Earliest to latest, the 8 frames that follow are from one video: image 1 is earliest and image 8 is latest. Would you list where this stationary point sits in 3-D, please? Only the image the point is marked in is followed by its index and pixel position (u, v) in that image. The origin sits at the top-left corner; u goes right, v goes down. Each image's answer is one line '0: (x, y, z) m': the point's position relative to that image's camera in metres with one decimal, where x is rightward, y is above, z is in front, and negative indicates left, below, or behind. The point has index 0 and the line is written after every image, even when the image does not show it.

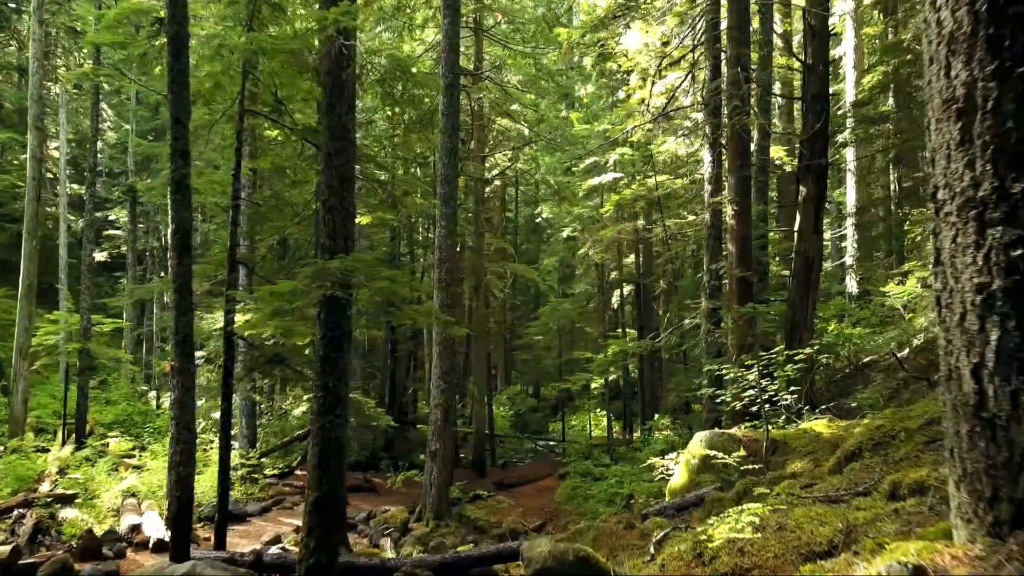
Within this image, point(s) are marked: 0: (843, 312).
0: (+7.3, -0.5, +17.0) m
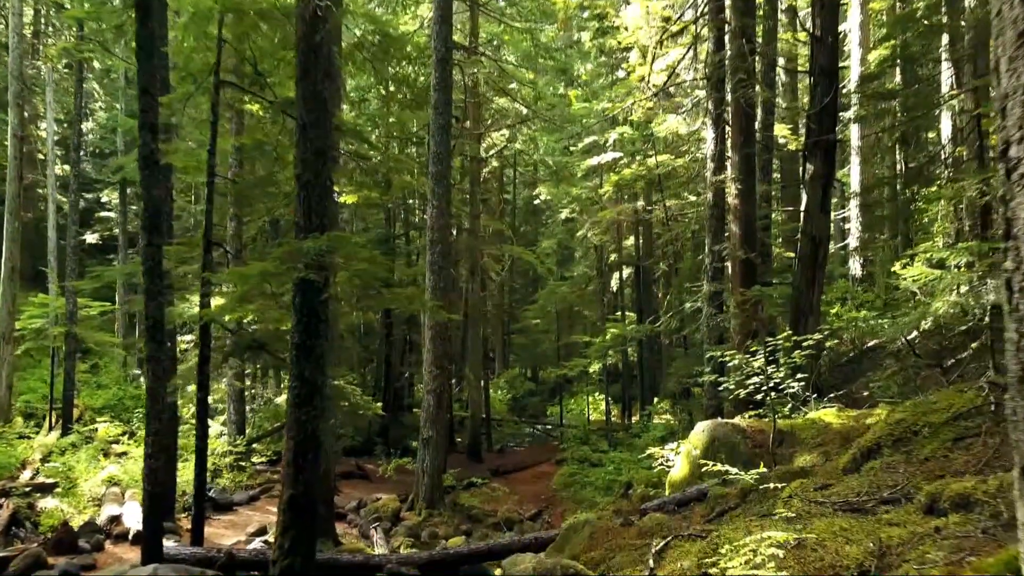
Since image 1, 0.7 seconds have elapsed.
0: (+7.2, -0.2, +16.6) m
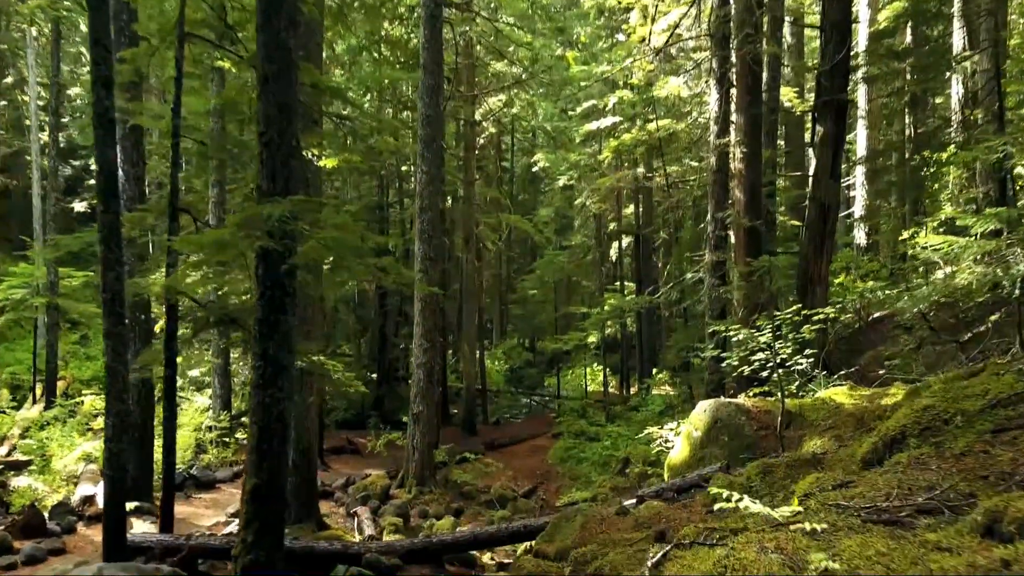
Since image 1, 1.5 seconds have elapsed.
0: (+7.1, +0.5, +16.1) m
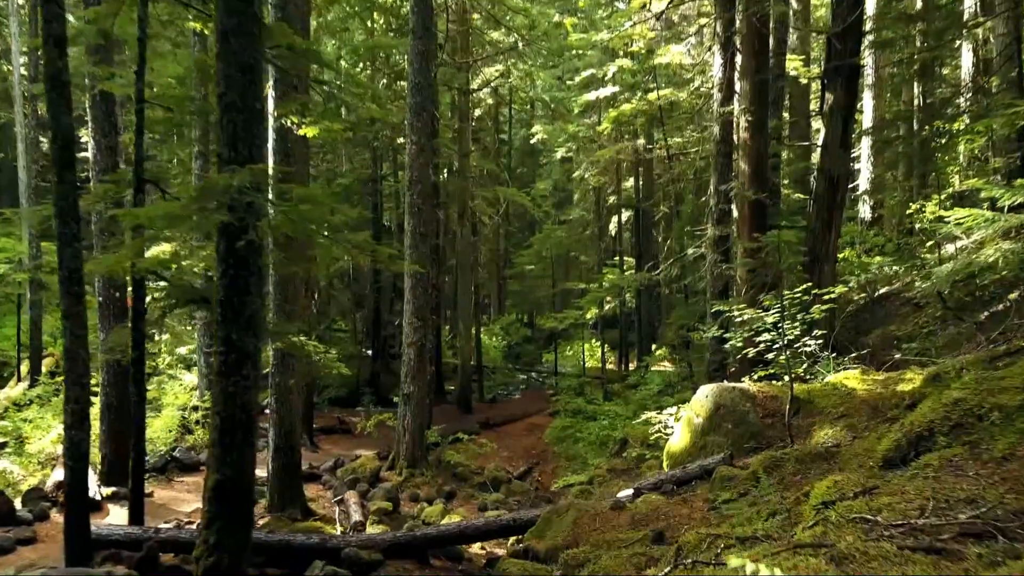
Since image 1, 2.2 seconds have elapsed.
0: (+7.0, +1.0, +15.6) m
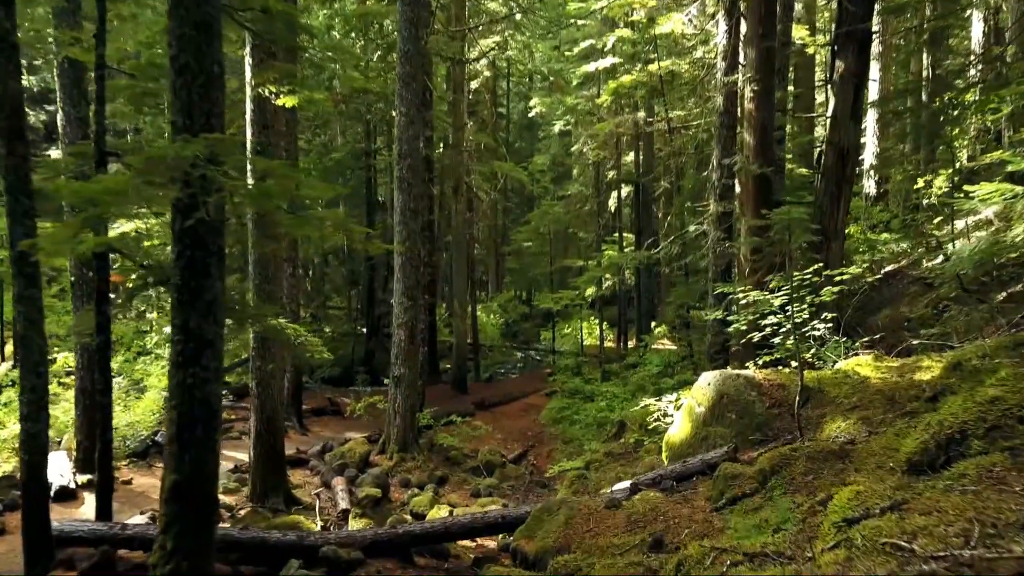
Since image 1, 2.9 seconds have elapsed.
0: (+6.9, +1.4, +15.2) m
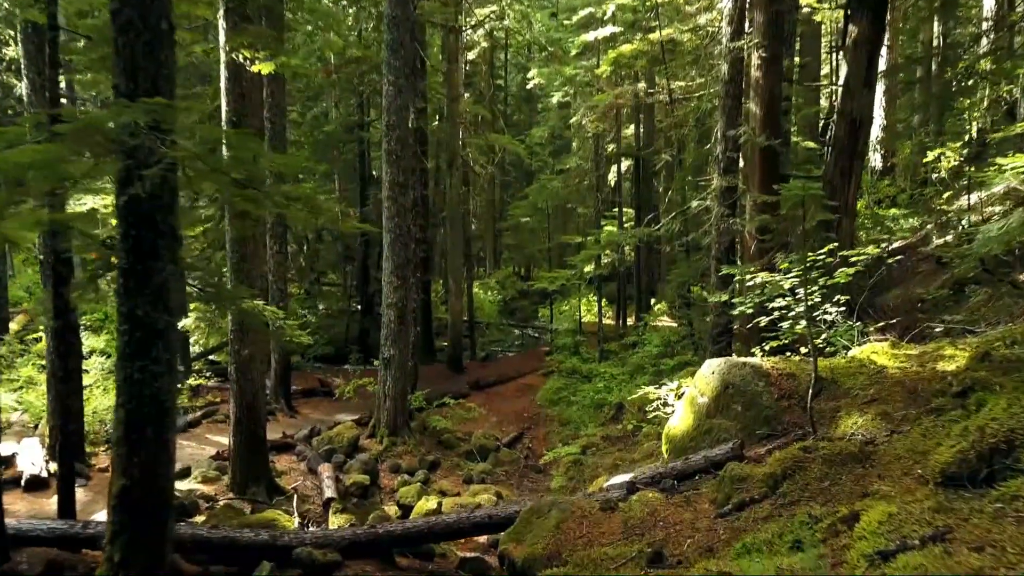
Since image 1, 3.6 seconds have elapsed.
0: (+6.9, +1.9, +14.7) m
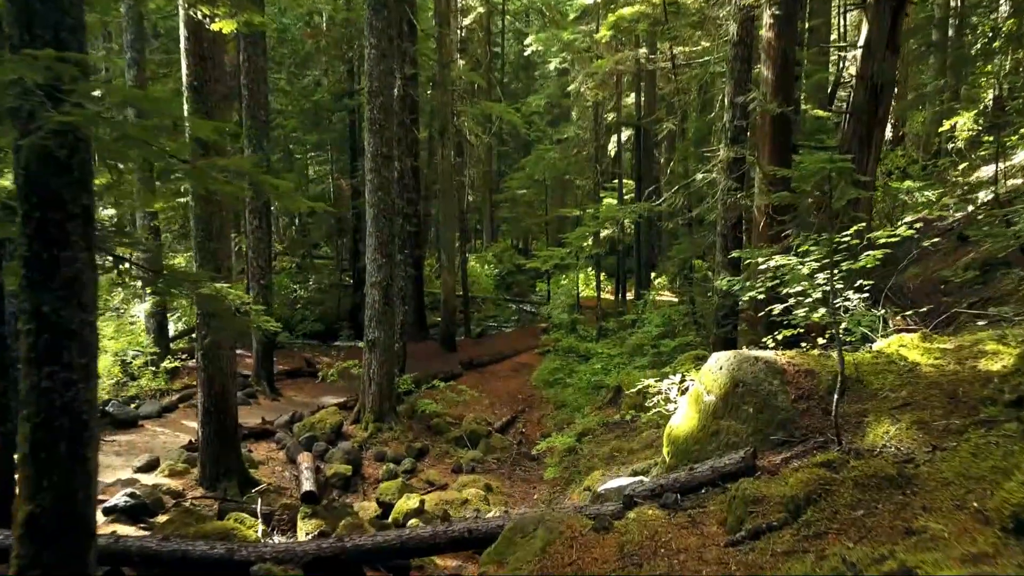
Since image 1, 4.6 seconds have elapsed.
0: (+6.8, +2.3, +14.0) m
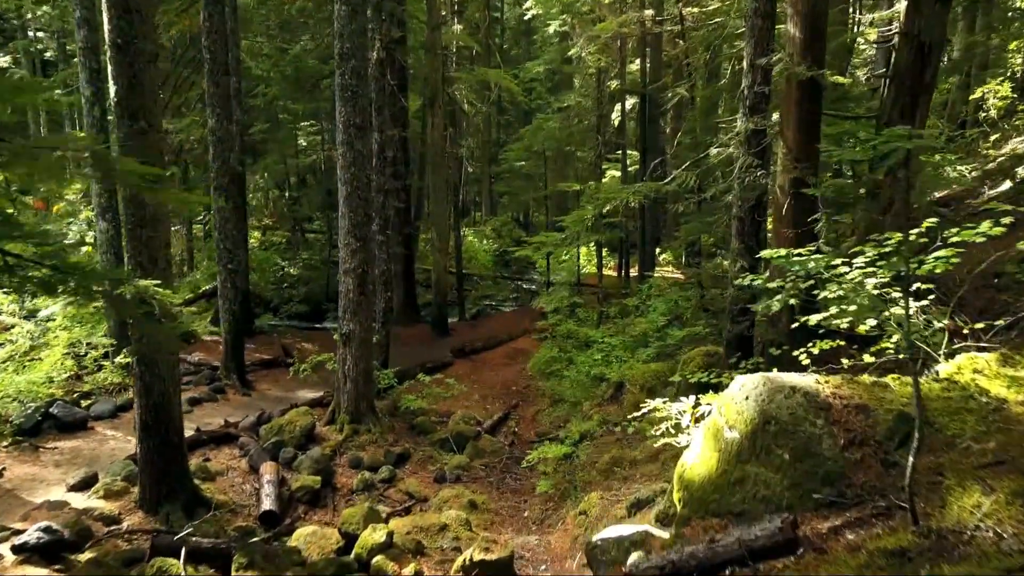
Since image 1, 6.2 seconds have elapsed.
0: (+6.7, +2.6, +12.9) m
